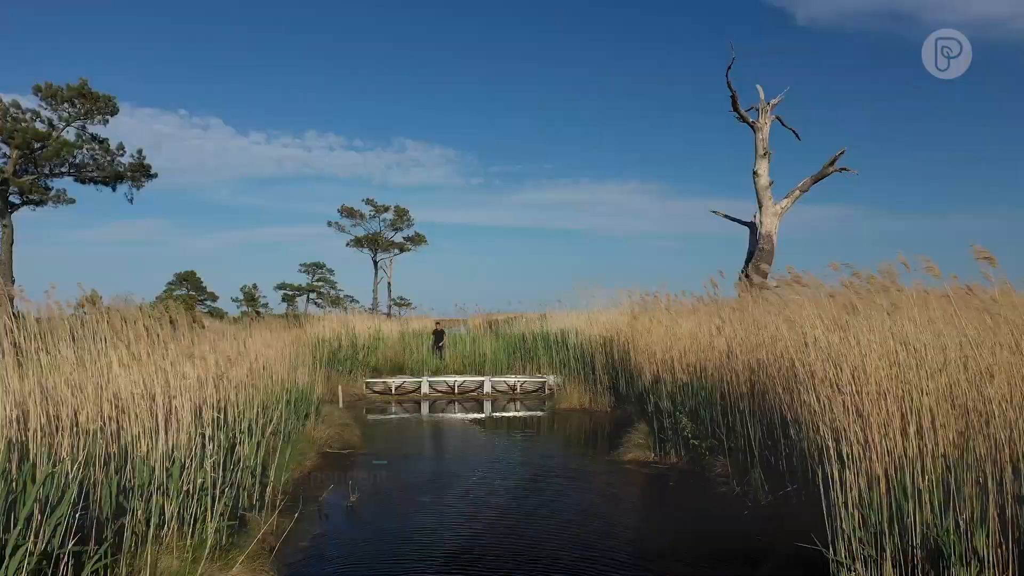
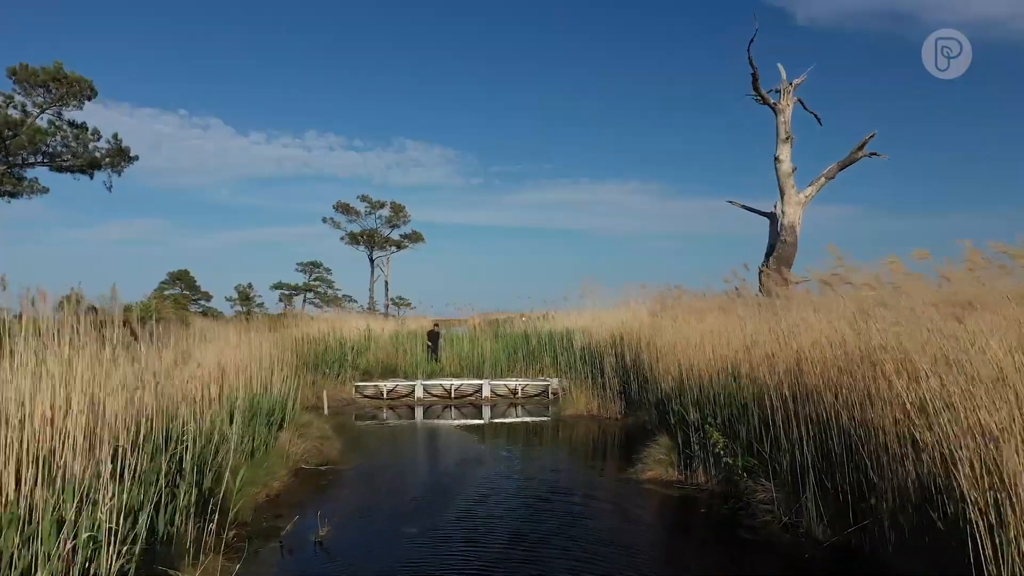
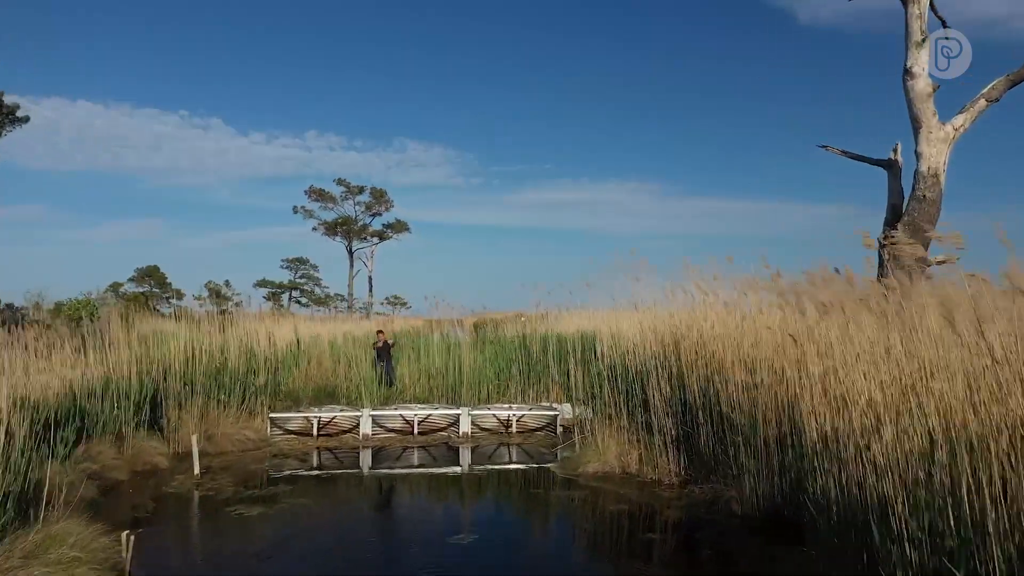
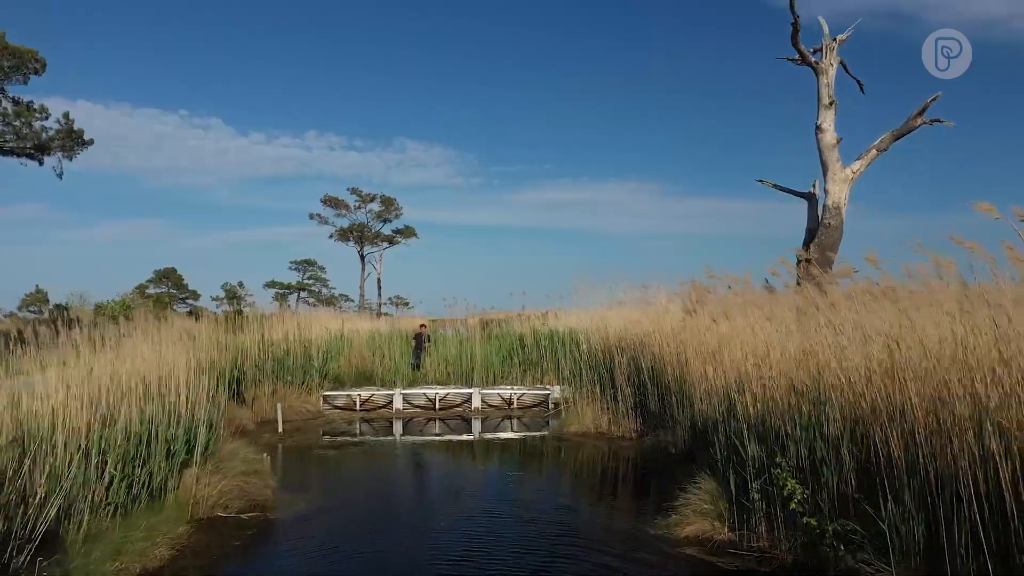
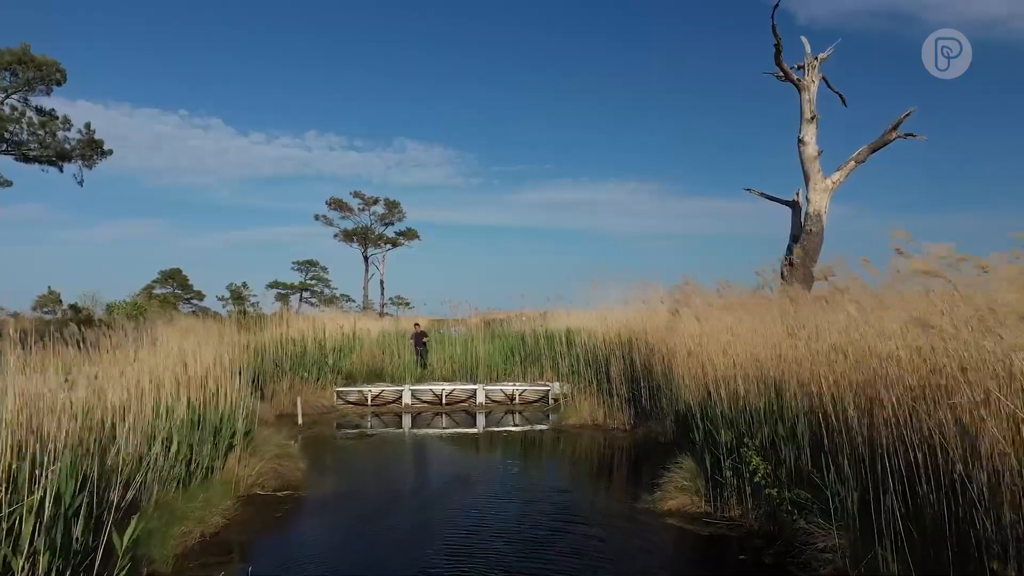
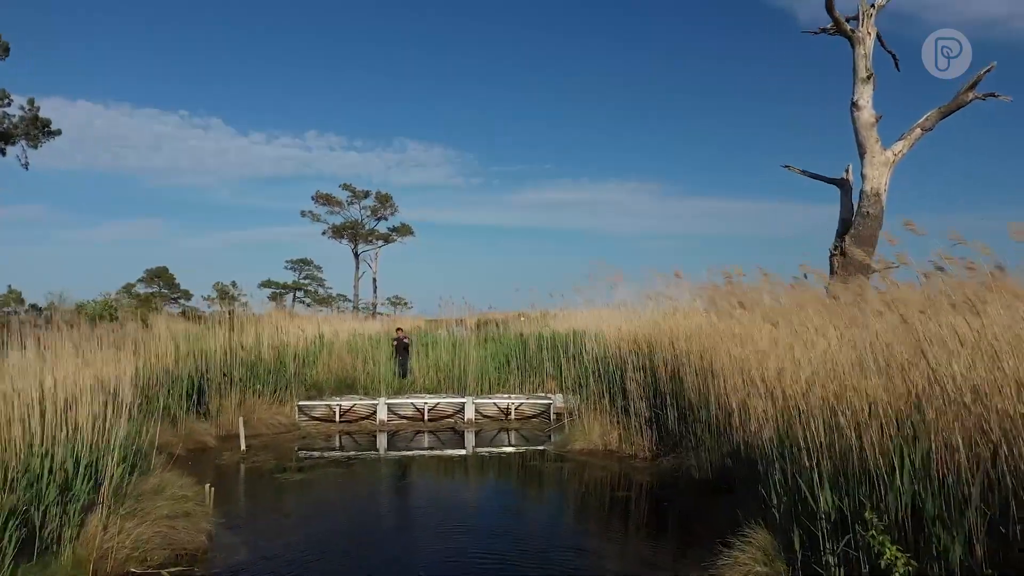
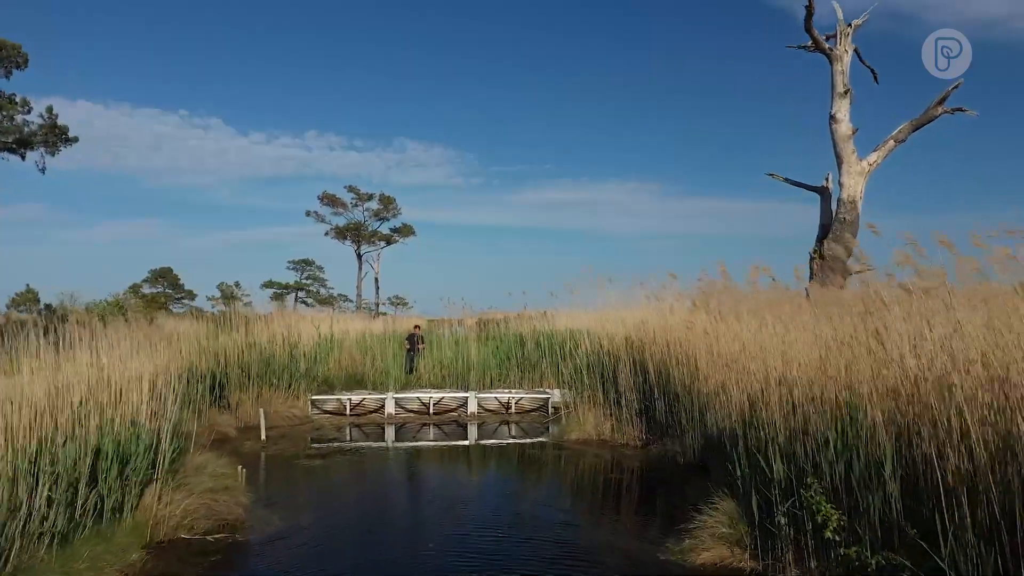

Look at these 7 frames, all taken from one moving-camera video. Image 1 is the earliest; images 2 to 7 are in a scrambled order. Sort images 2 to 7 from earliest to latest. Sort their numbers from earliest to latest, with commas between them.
2, 5, 4, 7, 6, 3
